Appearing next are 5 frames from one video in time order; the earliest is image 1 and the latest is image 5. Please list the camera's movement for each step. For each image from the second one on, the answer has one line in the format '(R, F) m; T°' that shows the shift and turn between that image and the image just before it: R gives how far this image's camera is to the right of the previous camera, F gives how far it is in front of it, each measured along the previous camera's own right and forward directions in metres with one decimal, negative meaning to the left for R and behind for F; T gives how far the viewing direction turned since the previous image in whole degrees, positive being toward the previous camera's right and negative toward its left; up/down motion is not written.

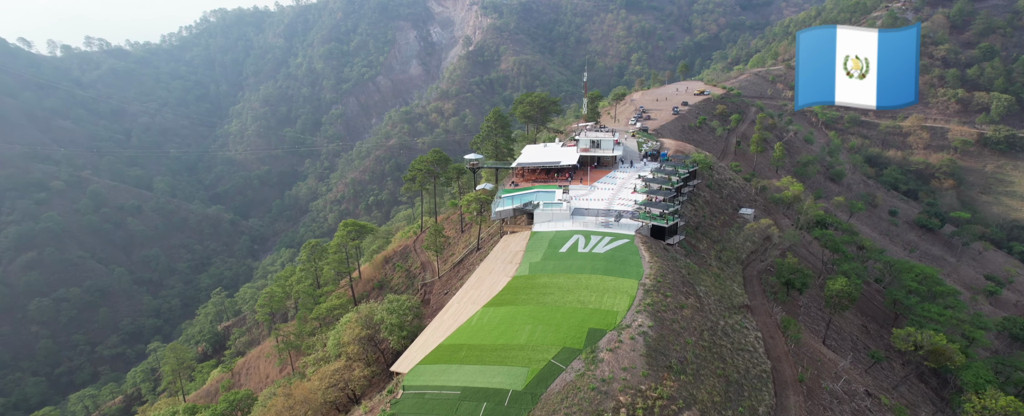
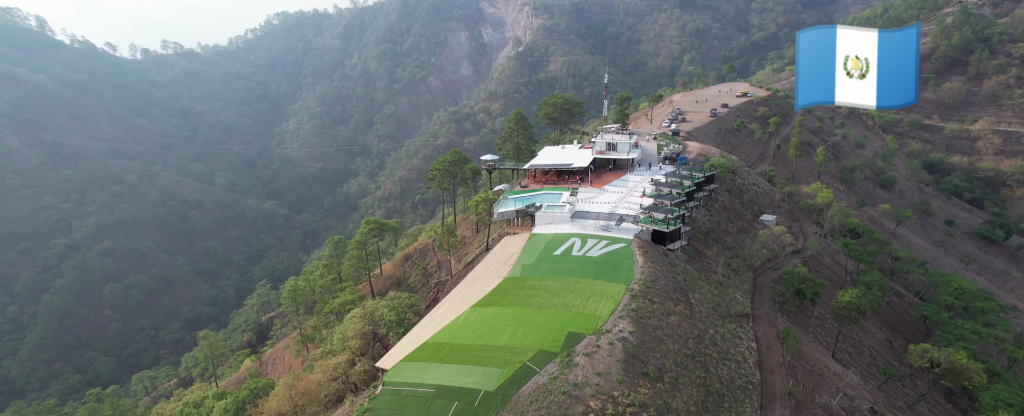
(+4.8, -0.1) m; -5°
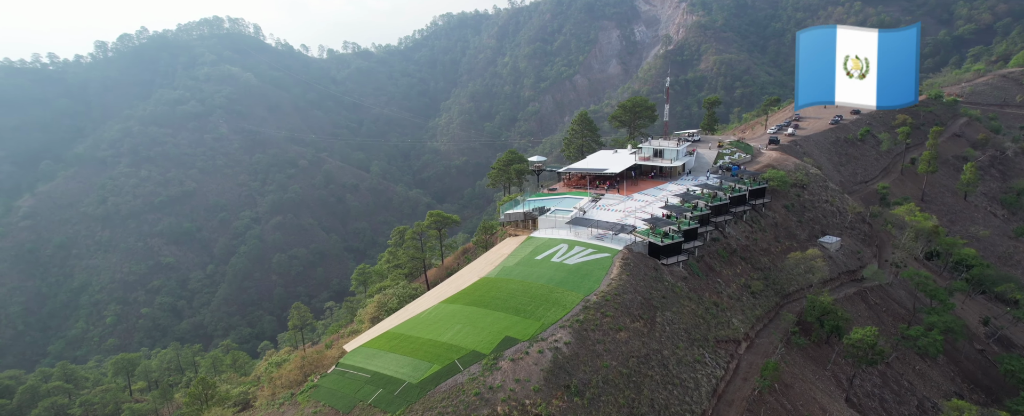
(+14.2, +1.1) m; -15°
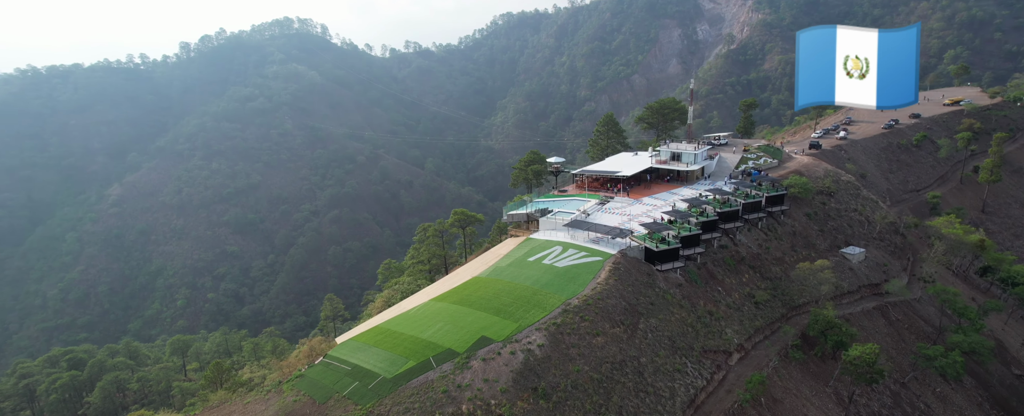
(+5.5, +0.1) m; -6°
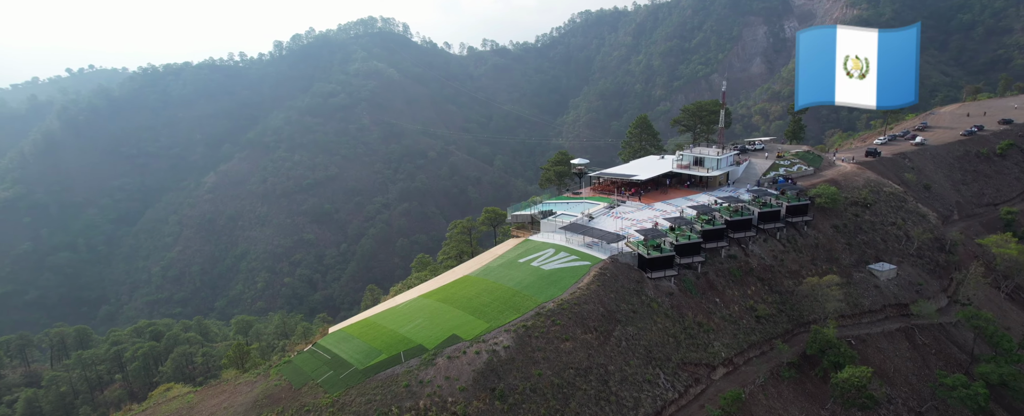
(+7.2, +0.3) m; -8°
